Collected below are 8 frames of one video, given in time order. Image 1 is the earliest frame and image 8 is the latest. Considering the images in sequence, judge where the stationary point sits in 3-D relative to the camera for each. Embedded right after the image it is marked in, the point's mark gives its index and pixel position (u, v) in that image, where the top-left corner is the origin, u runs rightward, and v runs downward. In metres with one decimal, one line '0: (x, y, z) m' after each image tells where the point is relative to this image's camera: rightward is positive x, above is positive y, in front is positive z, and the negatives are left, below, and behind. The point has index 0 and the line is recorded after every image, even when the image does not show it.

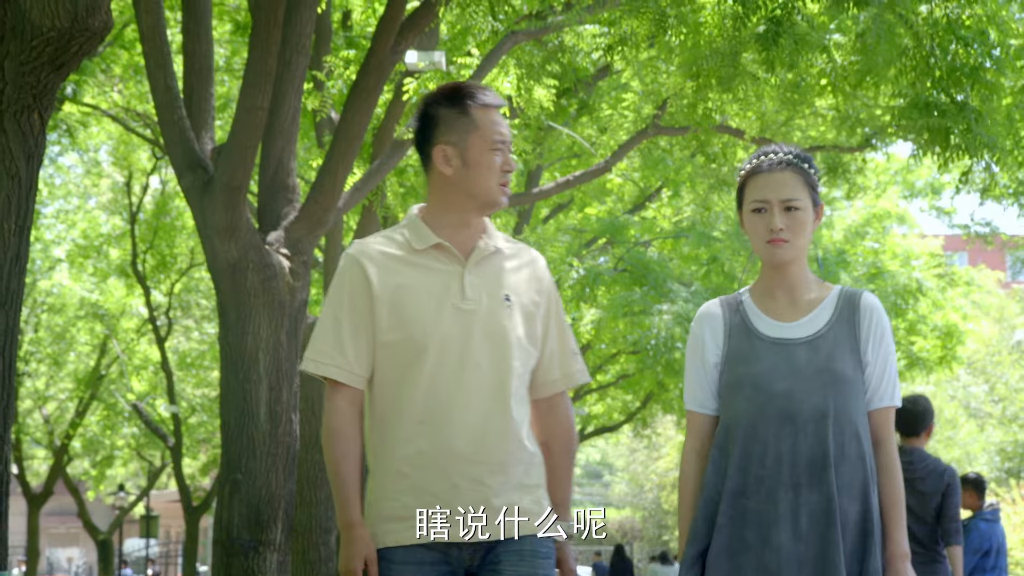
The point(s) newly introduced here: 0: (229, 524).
0: (-1.7, -1.4, +10.6) m
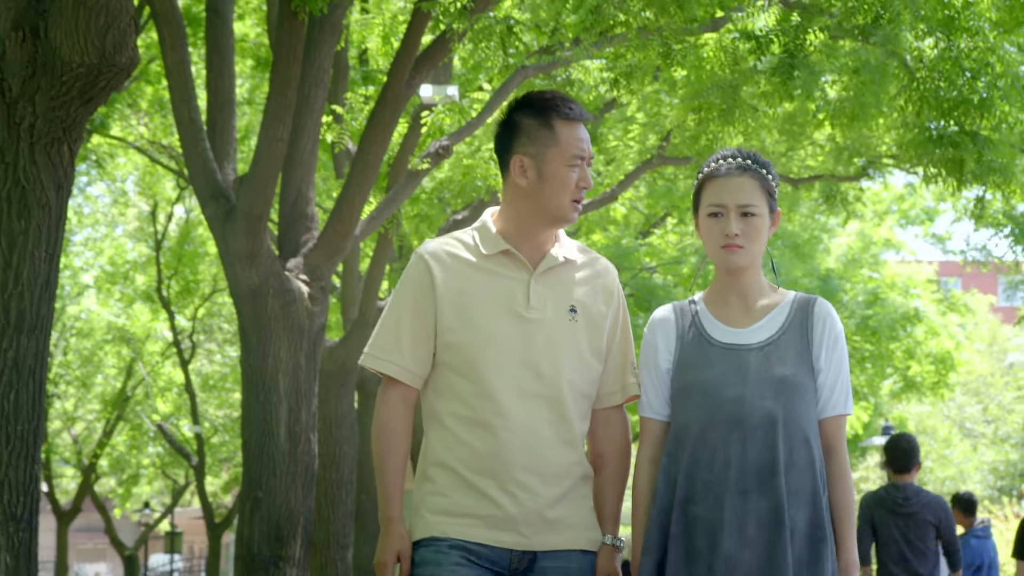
0: (-1.6, -1.6, +11.0) m
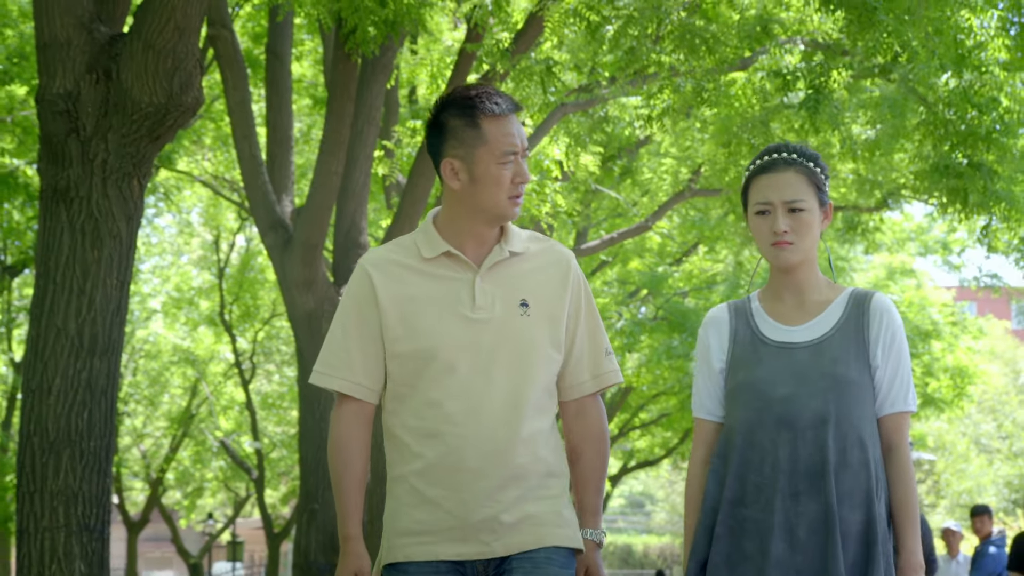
0: (-1.4, -1.7, +11.7) m
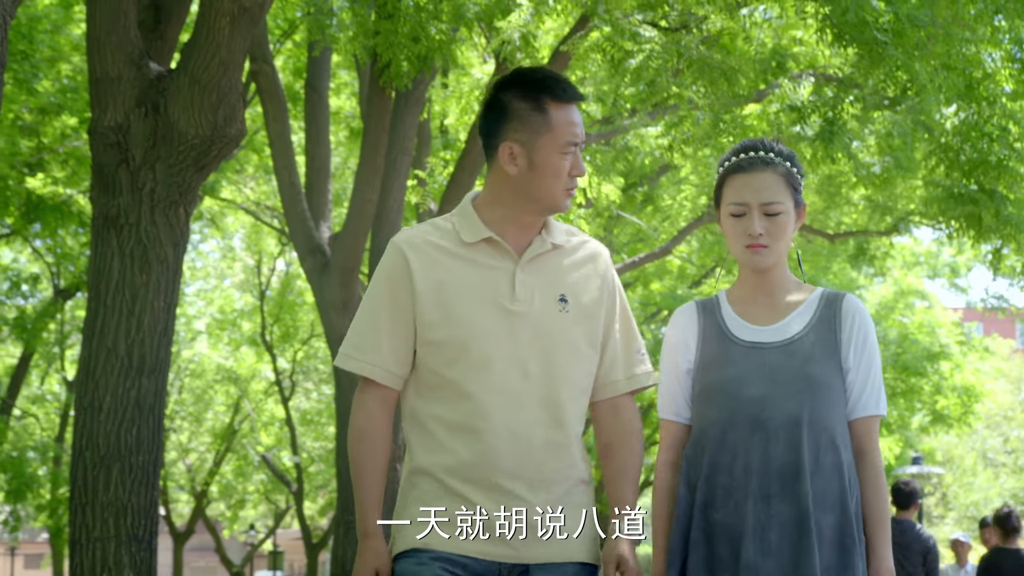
0: (-1.2, -1.9, +12.2) m
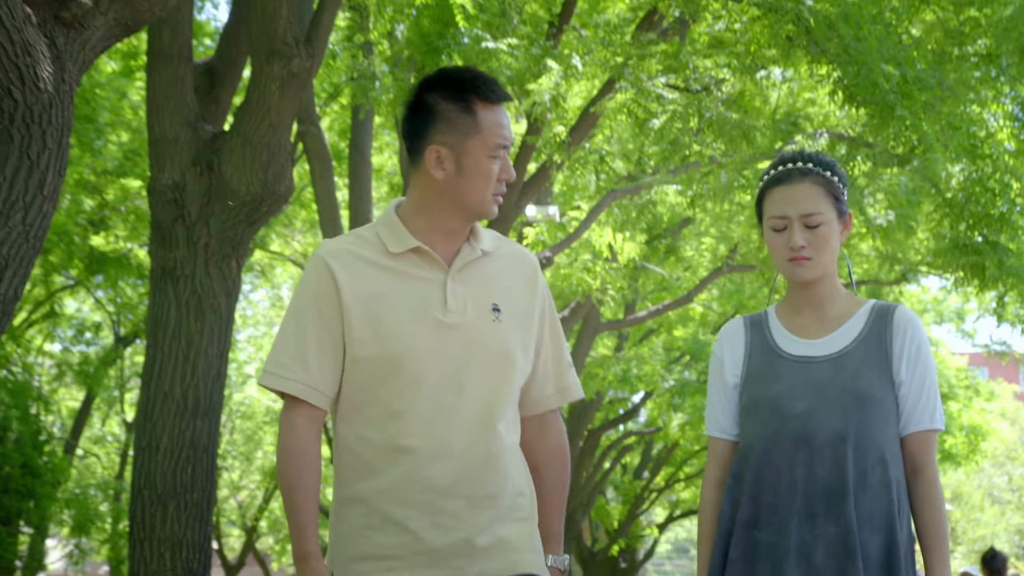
0: (-0.9, -2.2, +13.0) m
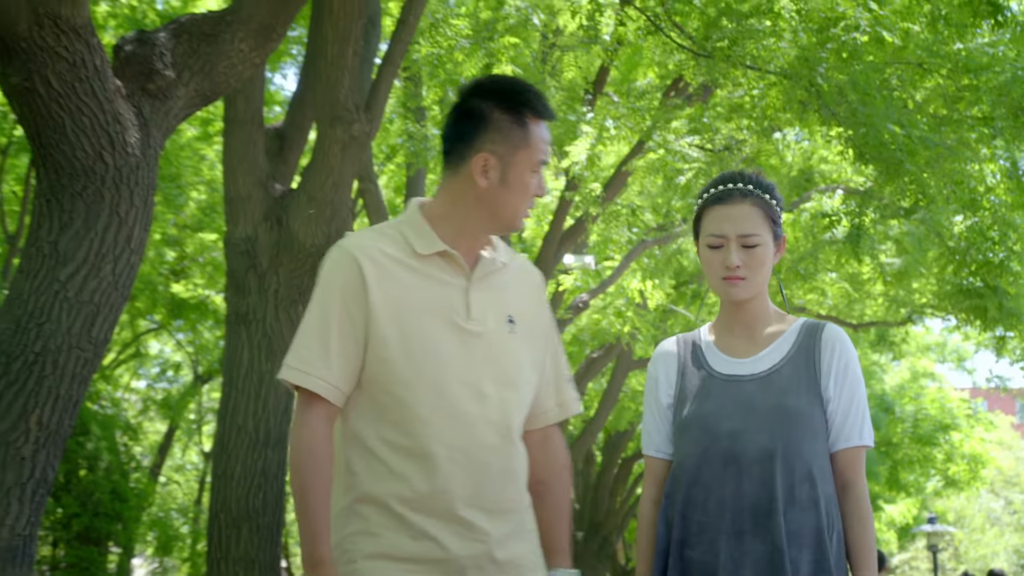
0: (-0.6, -2.6, +14.2) m
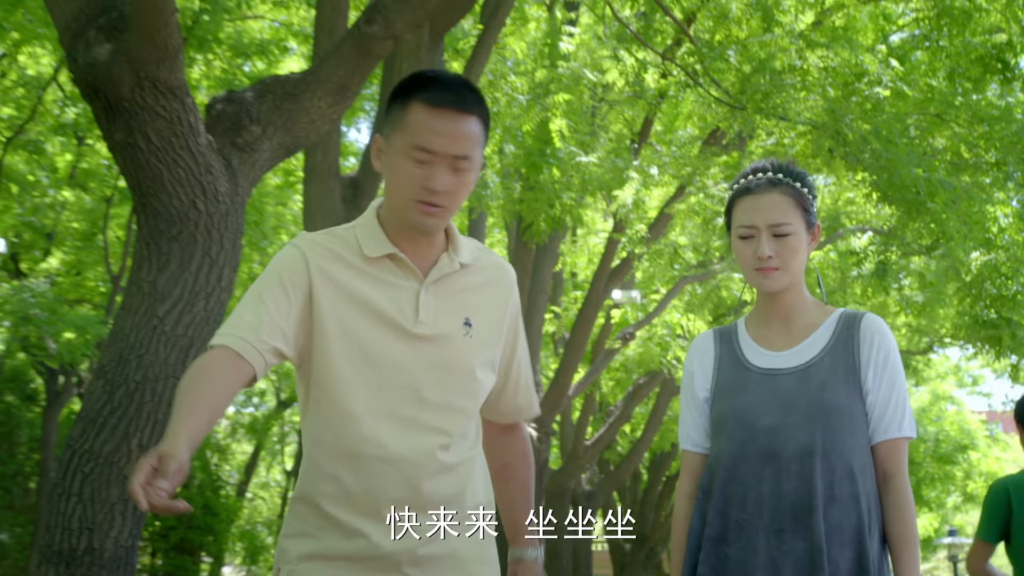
0: (-0.1, -2.8, +15.6) m
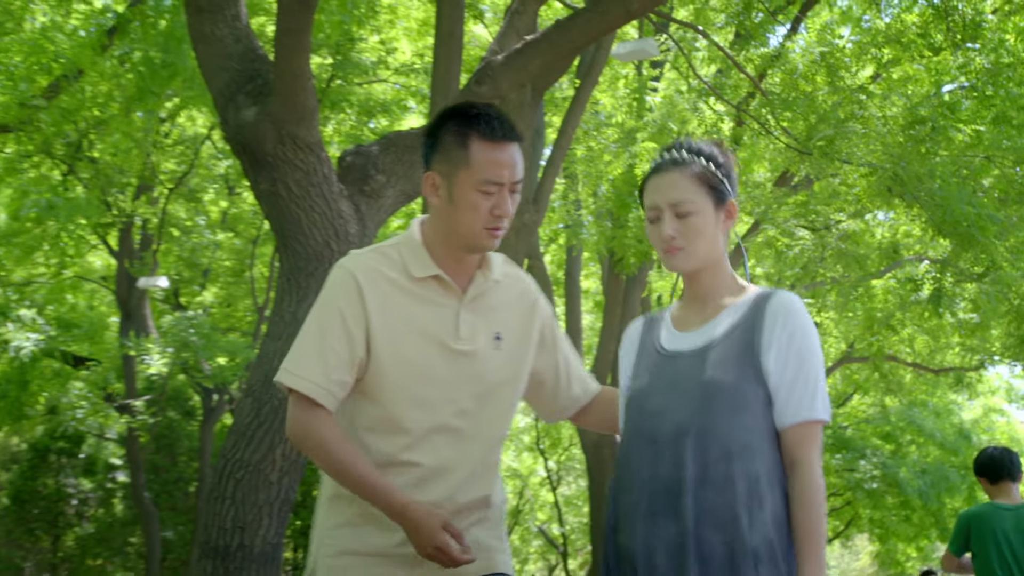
0: (+0.8, -3.1, +17.5) m
